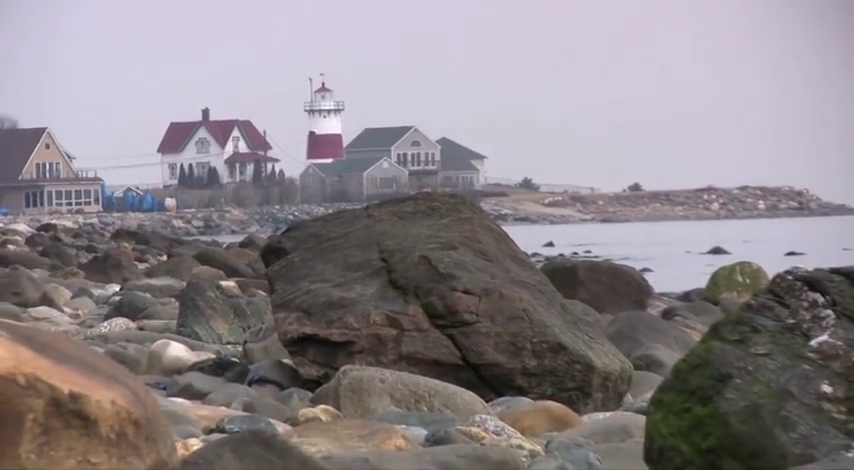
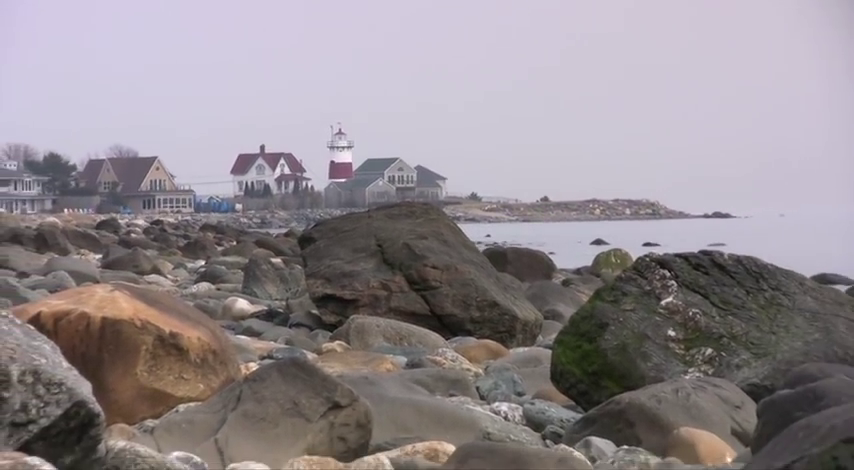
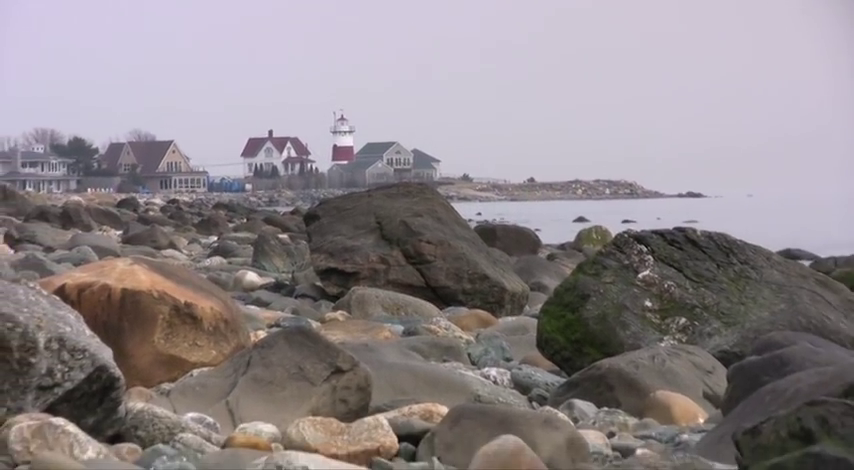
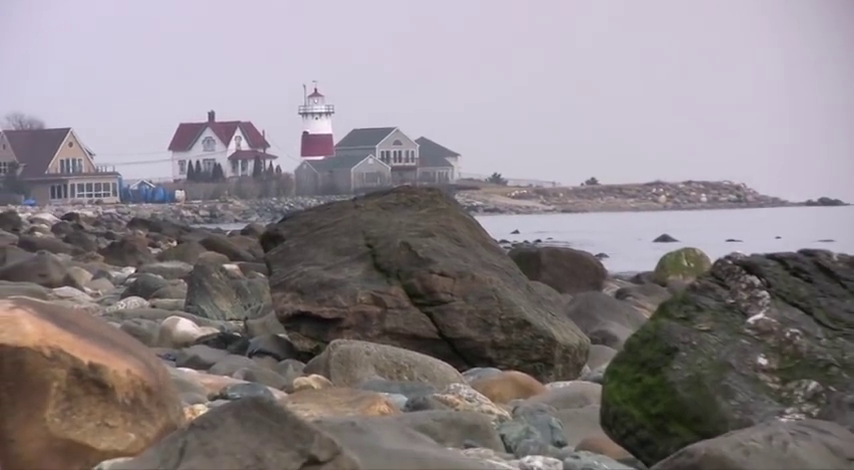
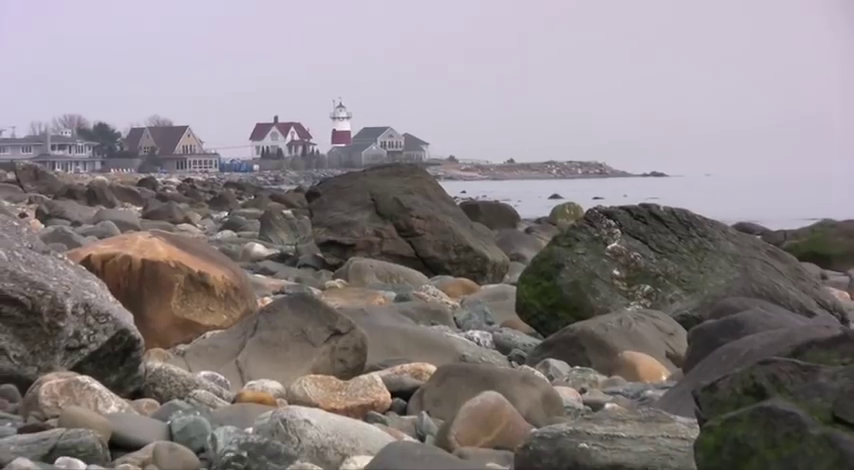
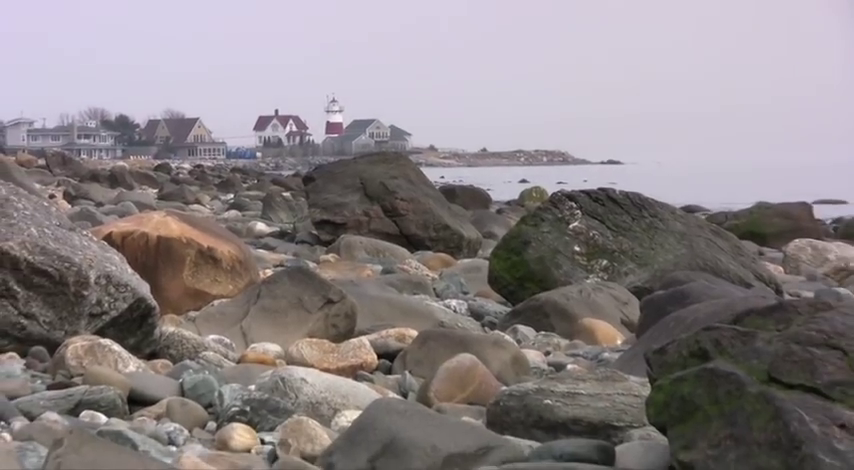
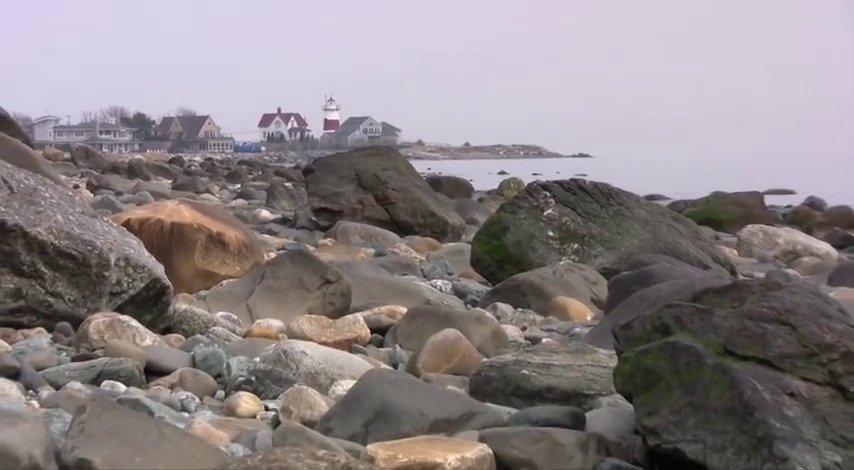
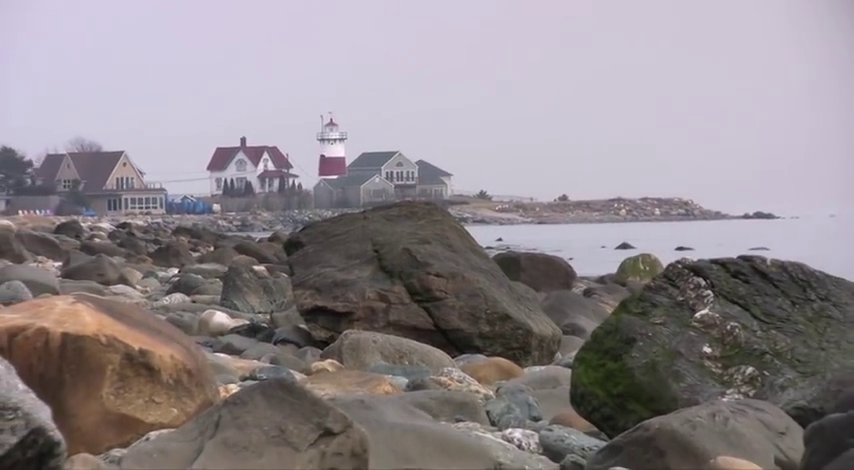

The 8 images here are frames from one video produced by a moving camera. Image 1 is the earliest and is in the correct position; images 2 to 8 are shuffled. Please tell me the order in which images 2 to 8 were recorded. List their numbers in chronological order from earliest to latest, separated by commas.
4, 8, 2, 3, 5, 6, 7
